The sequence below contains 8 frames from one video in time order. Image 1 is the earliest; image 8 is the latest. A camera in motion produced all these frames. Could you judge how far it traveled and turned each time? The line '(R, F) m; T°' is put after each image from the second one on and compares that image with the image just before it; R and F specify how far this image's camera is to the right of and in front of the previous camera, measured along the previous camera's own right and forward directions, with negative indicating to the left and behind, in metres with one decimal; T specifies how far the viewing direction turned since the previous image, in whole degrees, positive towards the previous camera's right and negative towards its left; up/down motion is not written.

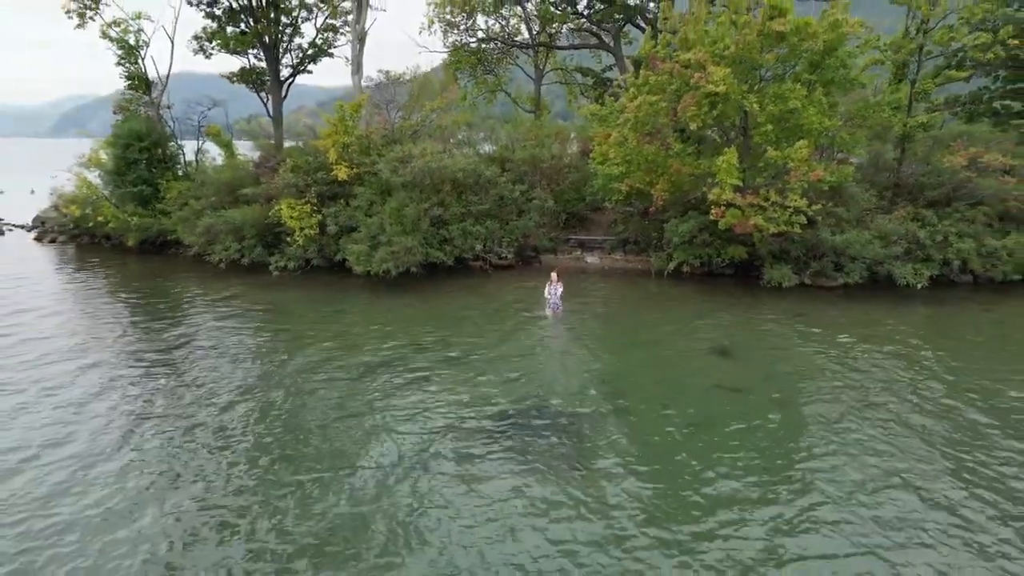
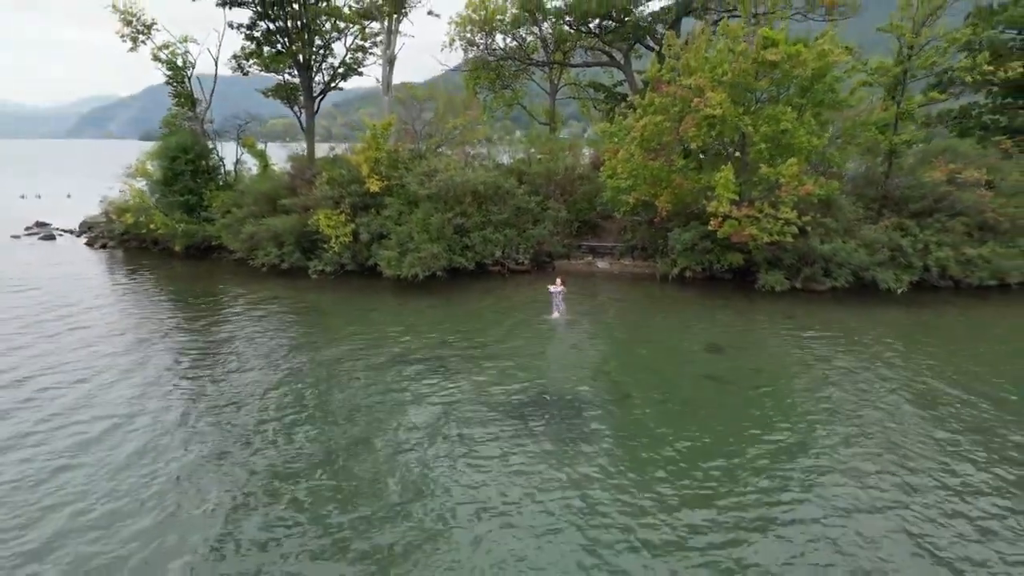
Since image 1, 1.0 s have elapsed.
(-0.1, -2.3) m; -1°
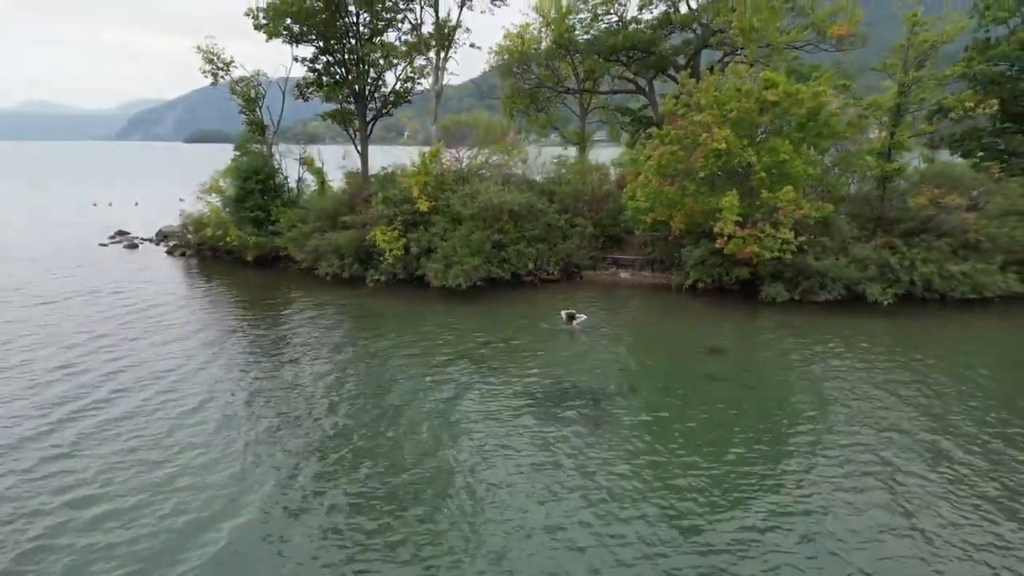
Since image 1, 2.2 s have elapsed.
(+0.2, -3.8) m; -3°
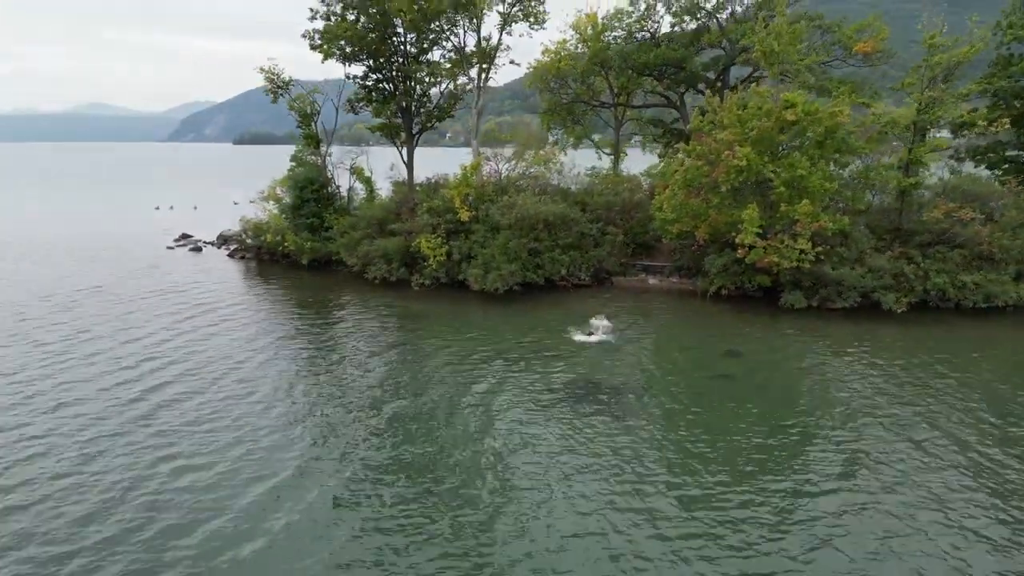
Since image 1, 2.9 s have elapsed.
(+0.3, -2.4) m; -3°
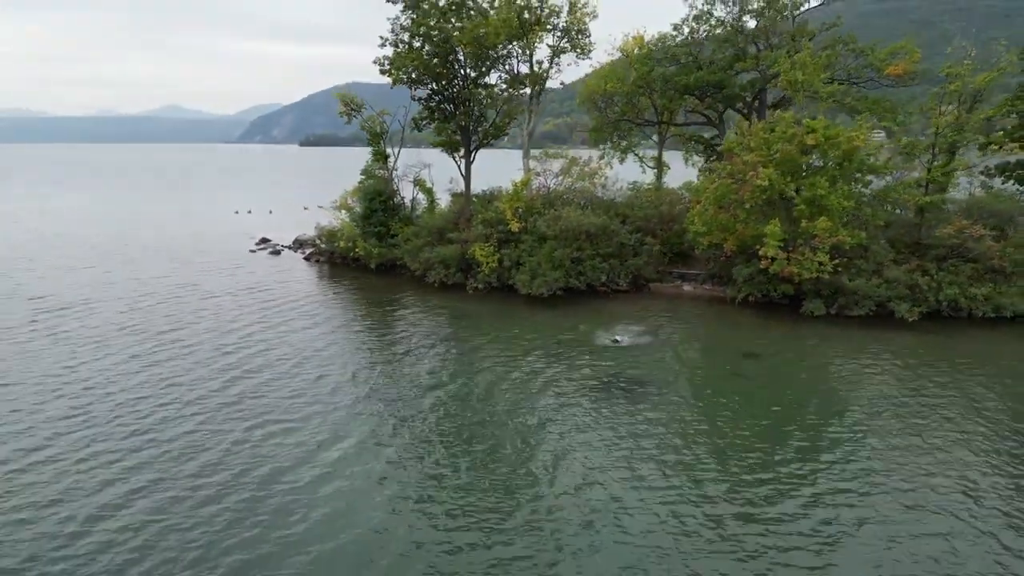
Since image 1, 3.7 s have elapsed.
(+0.7, -3.8) m; -4°
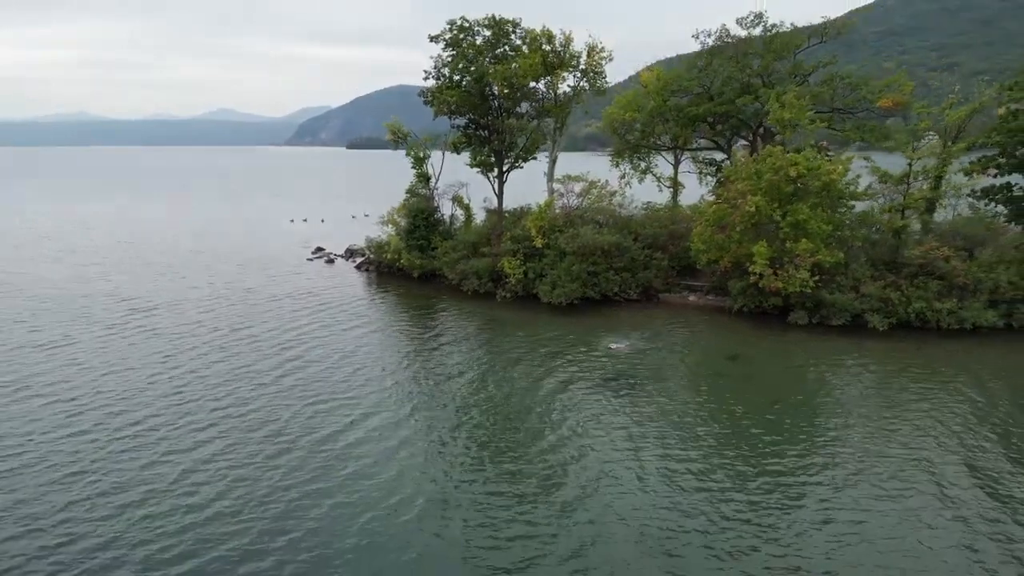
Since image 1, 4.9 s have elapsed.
(+1.1, -5.5) m; -3°
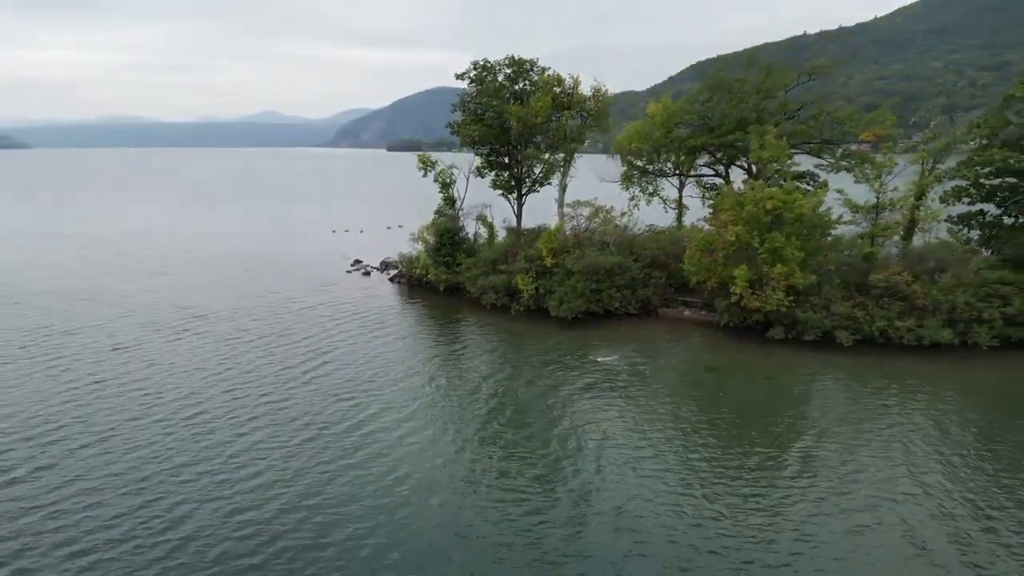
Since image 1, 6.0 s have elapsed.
(+1.7, -5.5) m; -3°
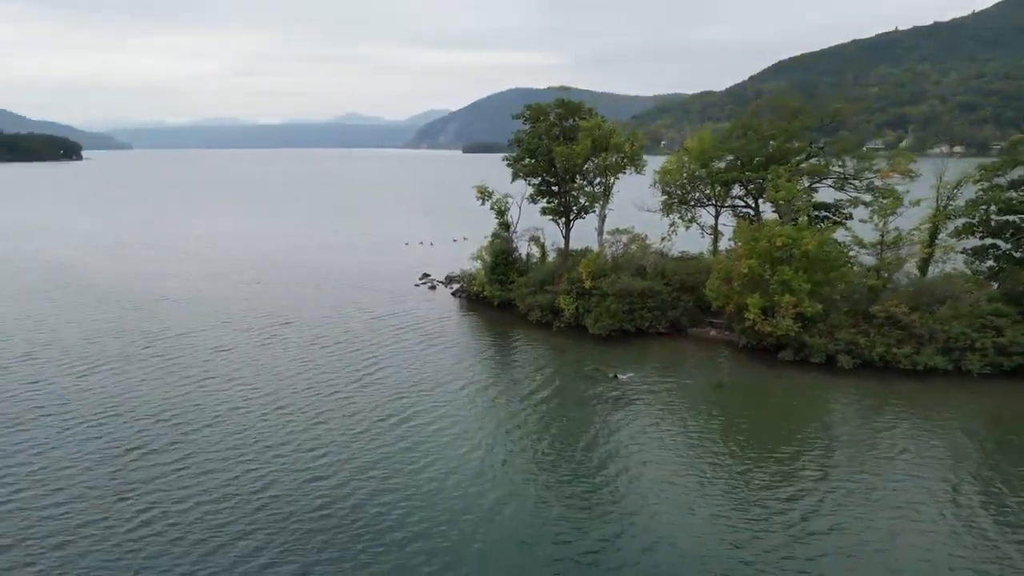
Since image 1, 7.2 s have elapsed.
(+2.4, -6.6) m; -6°
